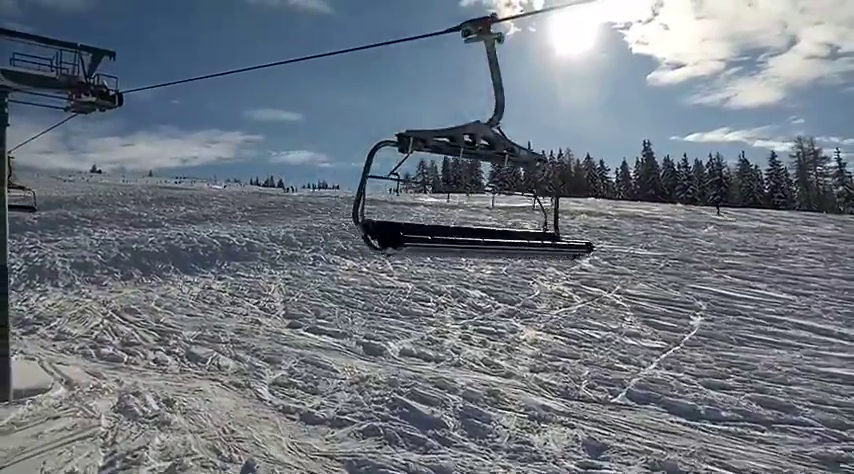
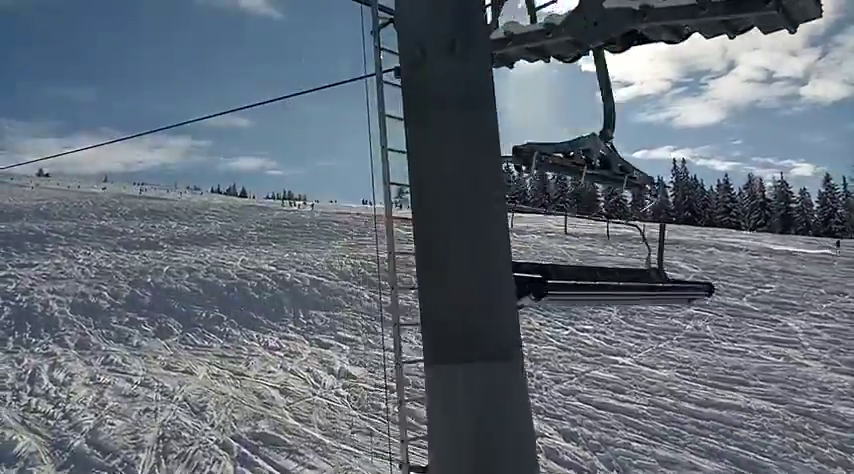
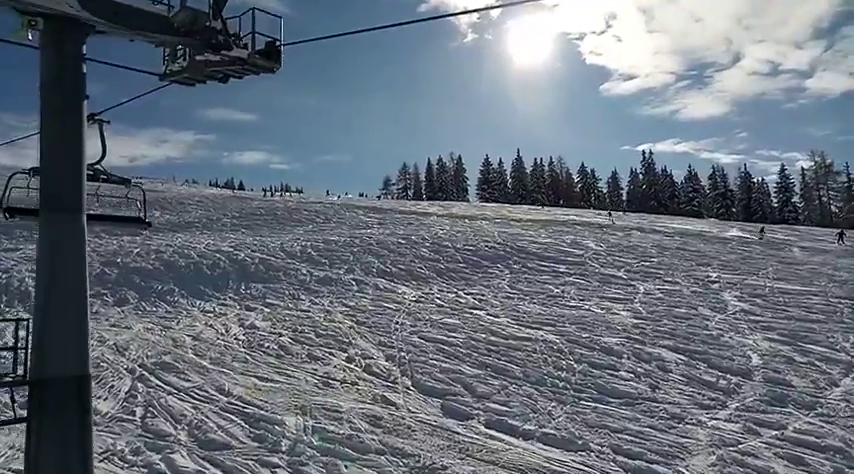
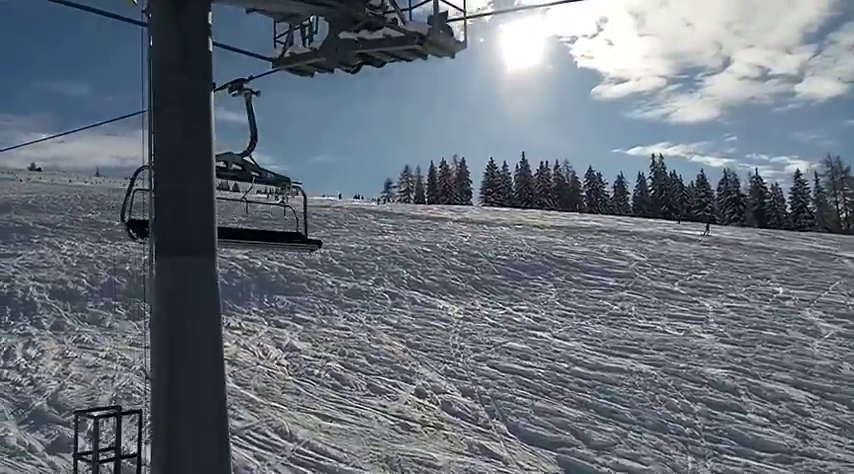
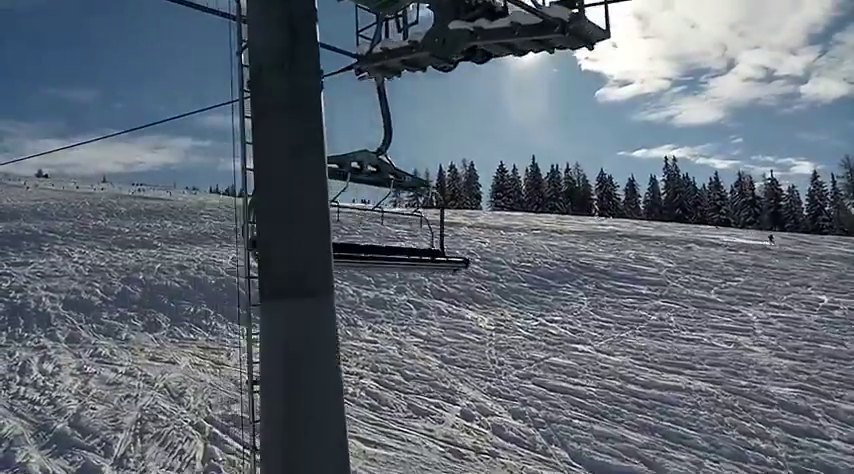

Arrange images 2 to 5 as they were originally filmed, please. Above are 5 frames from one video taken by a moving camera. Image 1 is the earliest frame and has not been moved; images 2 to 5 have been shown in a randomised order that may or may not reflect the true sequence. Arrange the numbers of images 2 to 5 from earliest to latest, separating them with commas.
3, 4, 5, 2
